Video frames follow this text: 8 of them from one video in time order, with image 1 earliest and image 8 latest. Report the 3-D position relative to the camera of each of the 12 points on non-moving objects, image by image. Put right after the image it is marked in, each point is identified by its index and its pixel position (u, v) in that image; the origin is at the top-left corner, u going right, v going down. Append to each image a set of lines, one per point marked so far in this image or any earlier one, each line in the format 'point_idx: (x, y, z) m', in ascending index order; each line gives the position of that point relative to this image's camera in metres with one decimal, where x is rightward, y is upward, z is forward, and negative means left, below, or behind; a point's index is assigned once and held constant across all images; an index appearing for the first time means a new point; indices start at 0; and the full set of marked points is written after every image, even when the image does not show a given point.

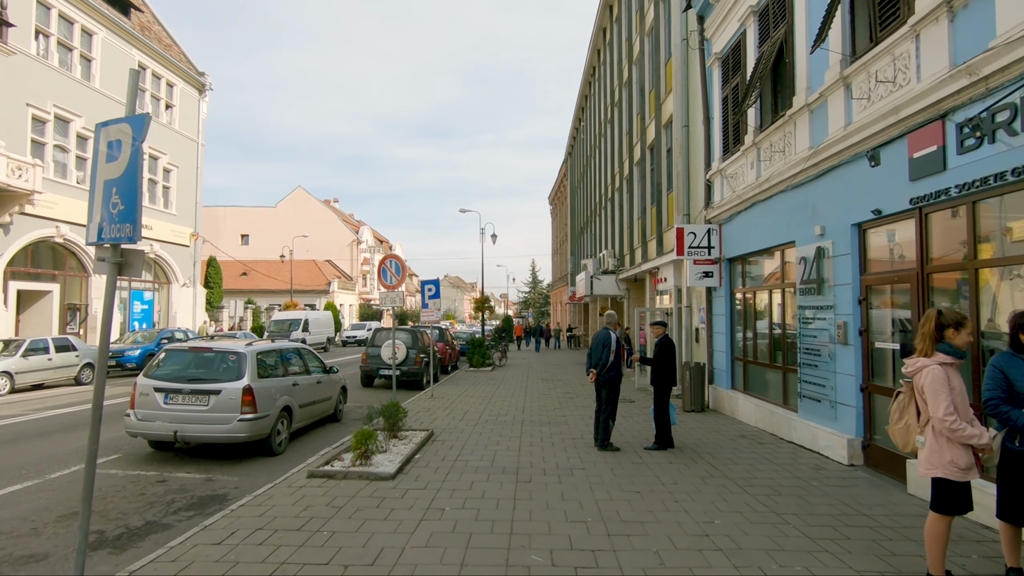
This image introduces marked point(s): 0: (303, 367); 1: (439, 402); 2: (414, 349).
0: (-3.6, -1.4, +9.8) m
1: (-1.7, -2.6, +13.2) m
2: (-2.9, -1.8, +16.8) m
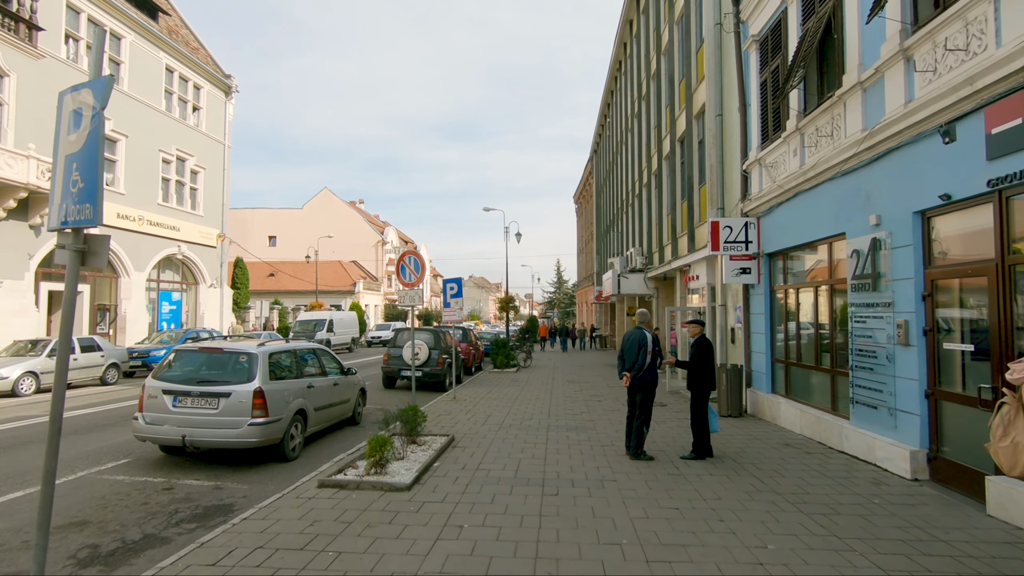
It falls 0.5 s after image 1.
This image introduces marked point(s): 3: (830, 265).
0: (-3.2, -1.3, +9.4) m
1: (-1.1, -2.6, +12.7) m
2: (-2.2, -1.8, +16.4) m
3: (+4.9, +0.4, +8.8) m
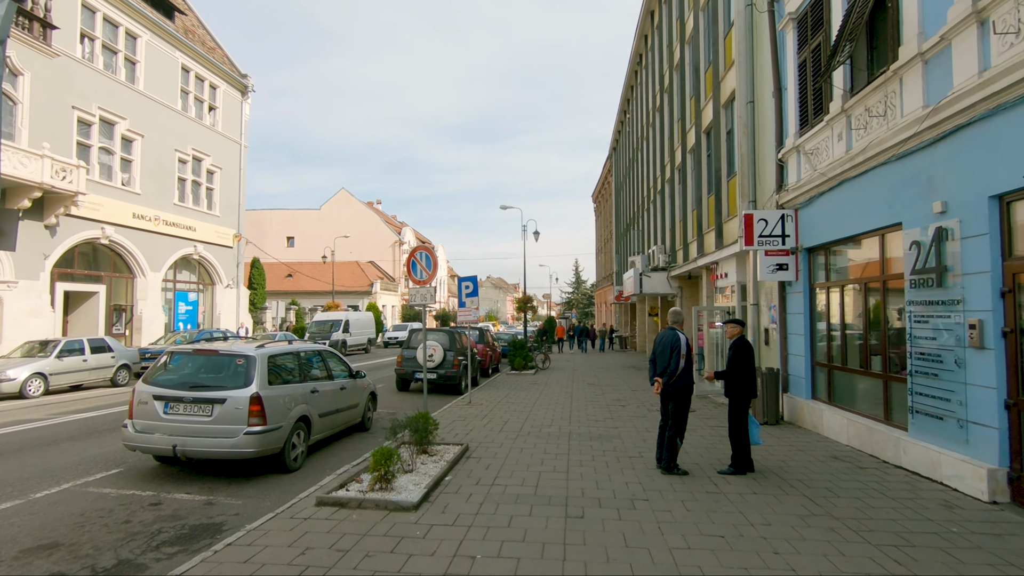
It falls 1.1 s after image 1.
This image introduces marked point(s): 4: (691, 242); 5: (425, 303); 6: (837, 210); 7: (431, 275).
0: (-2.9, -1.3, +8.8) m
1: (-0.7, -2.6, +12.0) m
2: (-1.7, -1.8, +15.8) m
3: (+5.2, +0.4, +8.0) m
4: (+6.0, +1.5, +19.1) m
5: (-1.4, -0.2, +9.1) m
6: (+5.1, +1.2, +9.0) m
7: (-1.3, +0.2, +9.0) m
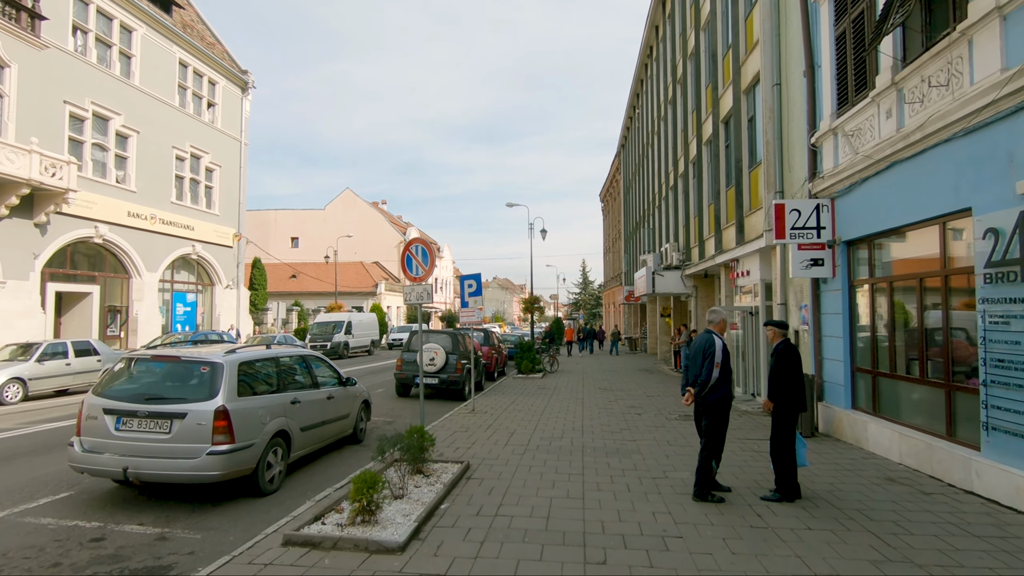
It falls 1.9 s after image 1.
0: (-2.8, -1.3, +7.9) m
1: (-0.6, -2.5, +11.1) m
2: (-1.5, -1.7, +14.8) m
3: (+5.3, +0.5, +7.0) m
4: (+6.2, +1.6, +18.1) m
5: (-1.3, -0.2, +8.2) m
6: (+5.2, +1.3, +8.0) m
7: (-1.2, +0.2, +8.0) m
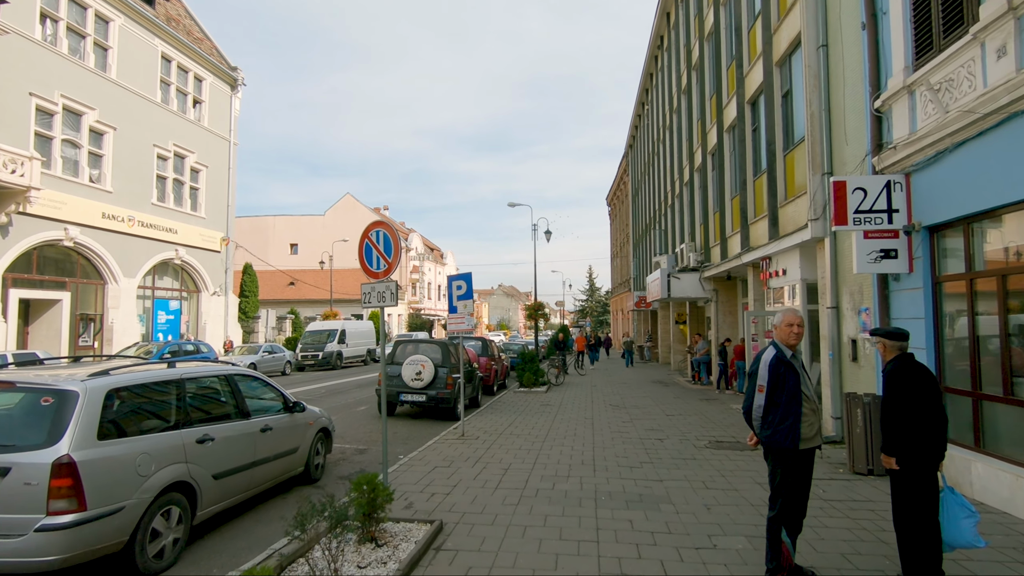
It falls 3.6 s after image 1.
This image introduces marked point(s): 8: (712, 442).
0: (-2.9, -1.3, +6.0) m
1: (-0.6, -2.6, +9.2) m
2: (-1.5, -1.8, +12.9) m
3: (+5.1, +0.5, +5.1) m
4: (+6.2, +1.5, +16.2) m
5: (-1.4, -0.2, +6.3) m
6: (+5.1, +1.3, +6.1) m
7: (-1.3, +0.3, +6.2) m
8: (+3.4, -2.6, +9.7) m
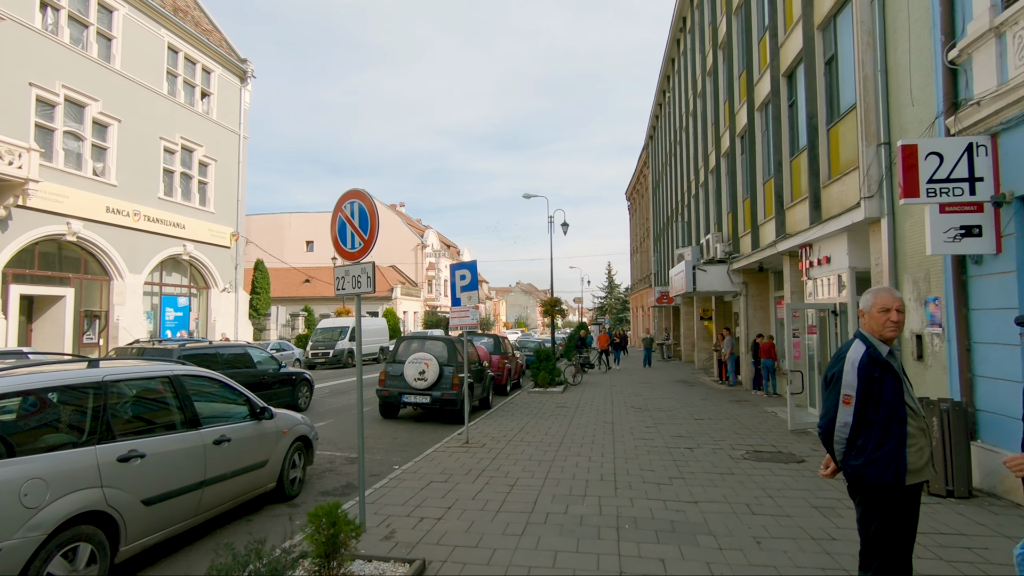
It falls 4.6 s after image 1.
0: (-2.9, -1.1, +5.0) m
1: (-0.5, -2.4, +8.1) m
2: (-1.3, -1.6, +11.9) m
3: (+5.1, +0.7, +3.8) m
4: (+6.5, +1.7, +14.8) m
5: (-1.4, 0.0, +5.2) m
6: (+5.1, +1.5, +4.8) m
7: (-1.3, +0.4, +5.1) m
8: (+3.6, -2.4, +8.5) m
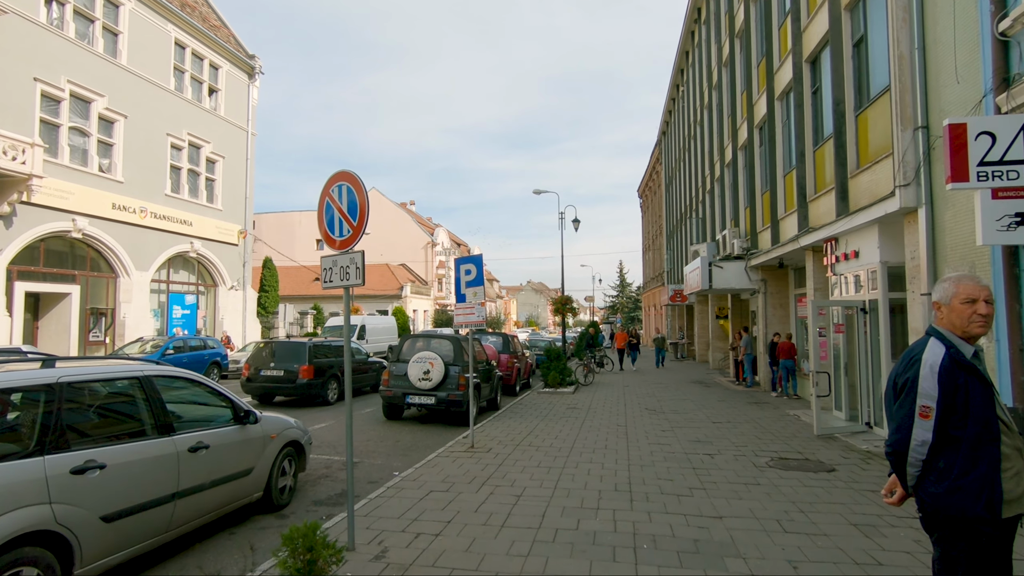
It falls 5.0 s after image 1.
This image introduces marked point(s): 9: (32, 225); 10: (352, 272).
0: (-2.8, -1.1, +4.5) m
1: (-0.4, -2.3, +7.6) m
2: (-1.1, -1.6, +11.4) m
3: (+5.1, +0.7, +3.2) m
4: (+6.8, +1.8, +14.2) m
5: (-1.4, 0.0, +4.7) m
6: (+5.2, +1.5, +4.2) m
7: (-1.2, +0.5, +4.6) m
8: (+3.7, -2.4, +7.9) m
9: (-16.7, +2.2, +19.9) m
10: (-1.3, +0.1, +4.6) m
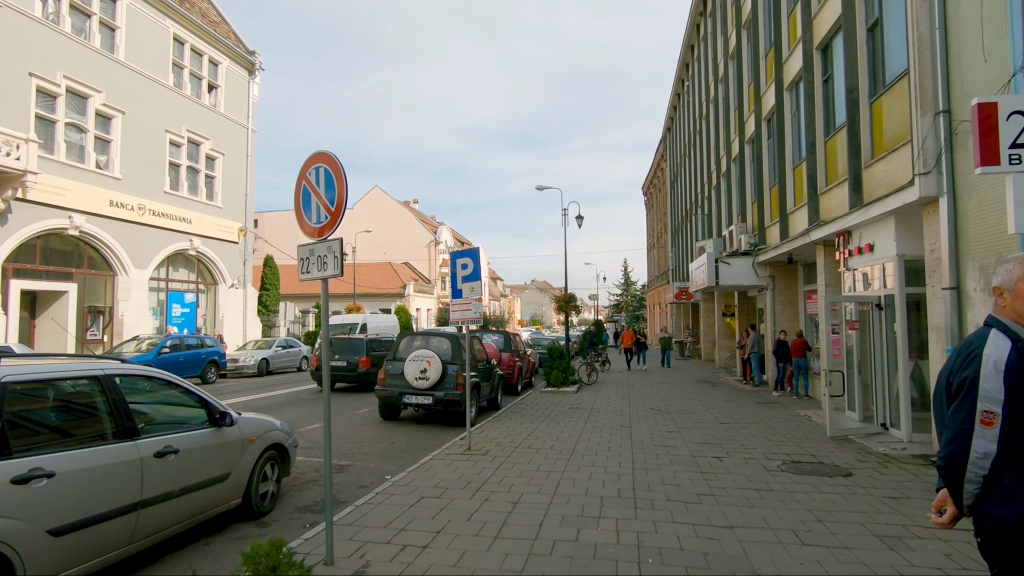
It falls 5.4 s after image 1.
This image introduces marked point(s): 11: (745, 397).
0: (-2.9, -1.0, +4.2) m
1: (-0.4, -2.3, +7.2) m
2: (-1.1, -1.5, +11.0) m
3: (+5.1, +0.8, +2.7) m
4: (+6.8, +1.9, +13.8) m
5: (-1.4, +0.1, +4.4) m
6: (+5.1, +1.6, +3.7) m
7: (-1.3, +0.5, +4.2) m
8: (+3.6, -2.3, +7.5) m
9: (-16.7, +2.3, +19.6) m
10: (-1.3, +0.2, +4.2) m
11: (+6.0, -2.8, +14.6) m
